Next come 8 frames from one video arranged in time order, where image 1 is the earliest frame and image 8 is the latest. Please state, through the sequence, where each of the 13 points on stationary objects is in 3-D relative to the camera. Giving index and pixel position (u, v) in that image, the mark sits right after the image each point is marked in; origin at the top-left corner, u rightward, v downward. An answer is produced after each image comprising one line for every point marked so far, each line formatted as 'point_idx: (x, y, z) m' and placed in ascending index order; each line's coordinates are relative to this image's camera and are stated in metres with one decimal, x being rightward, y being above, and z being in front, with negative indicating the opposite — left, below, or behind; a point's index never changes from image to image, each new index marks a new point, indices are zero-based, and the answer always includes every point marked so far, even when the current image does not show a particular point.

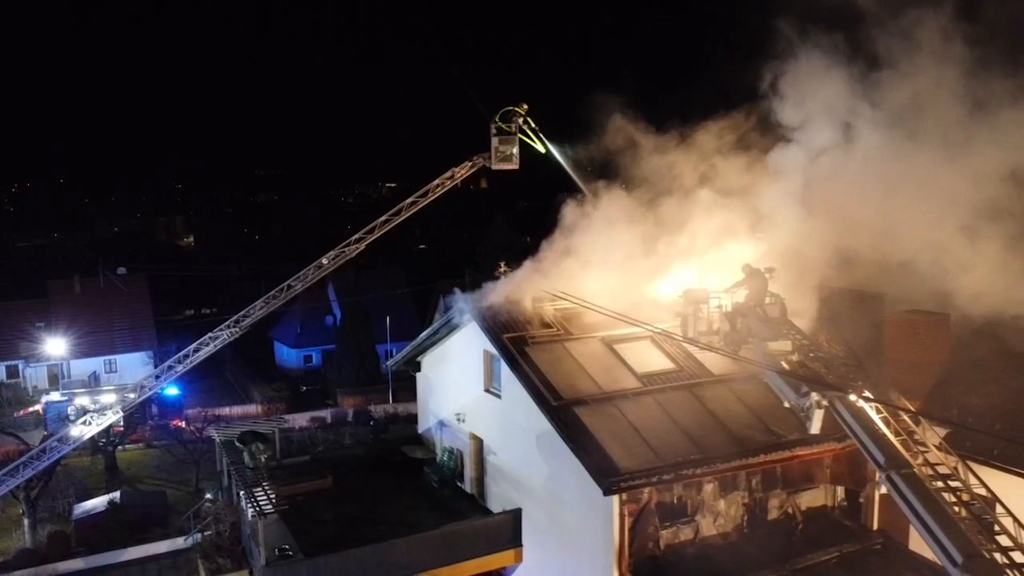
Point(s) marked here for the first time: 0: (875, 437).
0: (+3.9, -1.6, +7.2) m
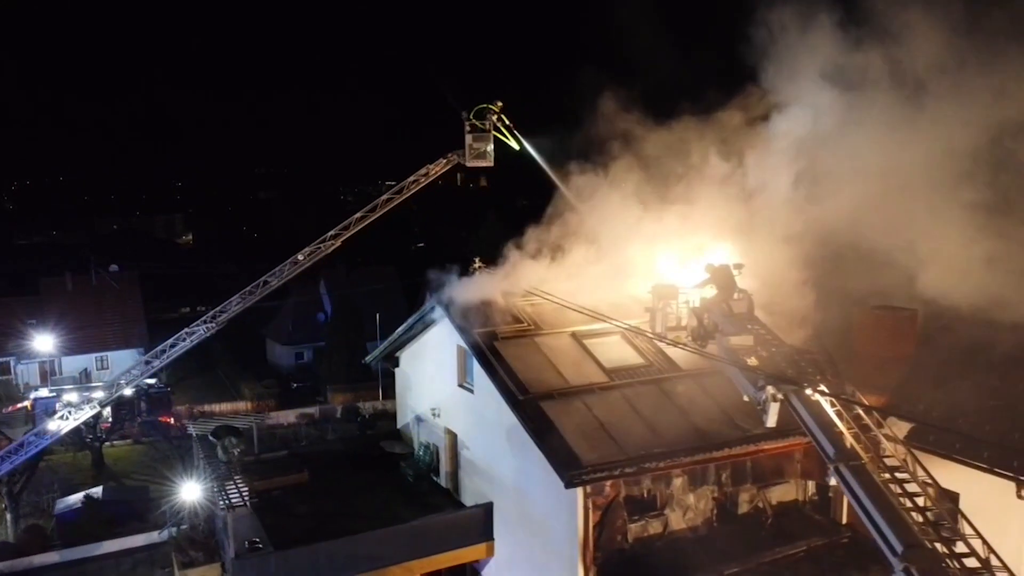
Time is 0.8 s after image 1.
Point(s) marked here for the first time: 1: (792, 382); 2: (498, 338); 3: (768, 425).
0: (+3.4, -1.5, +7.3) m
1: (+3.3, -1.1, +7.7) m
2: (-0.3, -0.8, +11.0) m
3: (+3.1, -1.7, +8.2) m
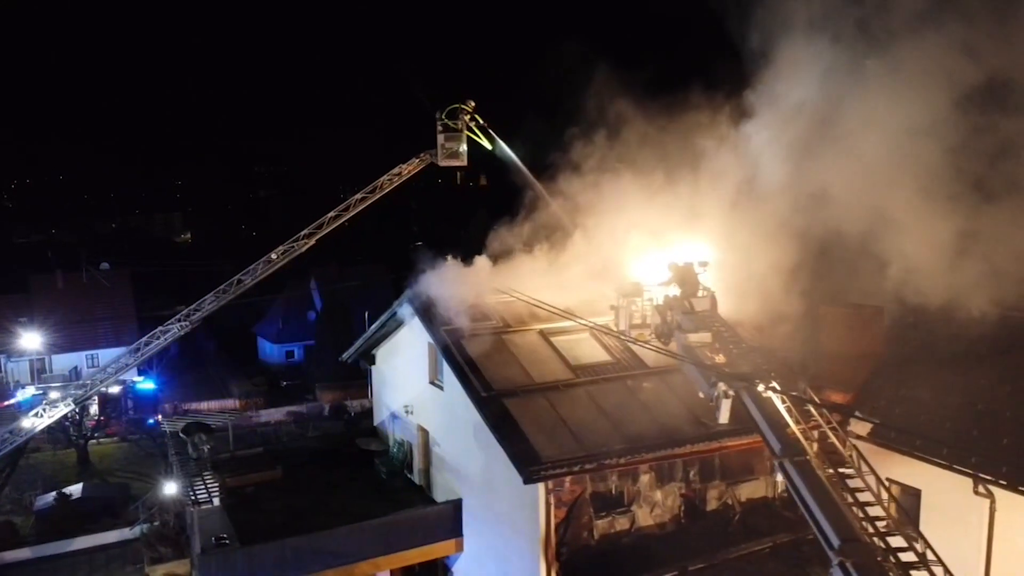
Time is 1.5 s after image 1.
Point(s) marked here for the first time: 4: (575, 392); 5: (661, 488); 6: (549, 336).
0: (+2.9, -1.5, +7.3) m
1: (+2.7, -1.1, +7.8) m
2: (-0.8, -0.8, +11.0) m
3: (+2.6, -1.7, +8.2) m
4: (+1.0, -1.6, +10.3) m
5: (+2.5, -3.4, +11.2) m
6: (+0.6, -0.8, +11.5) m
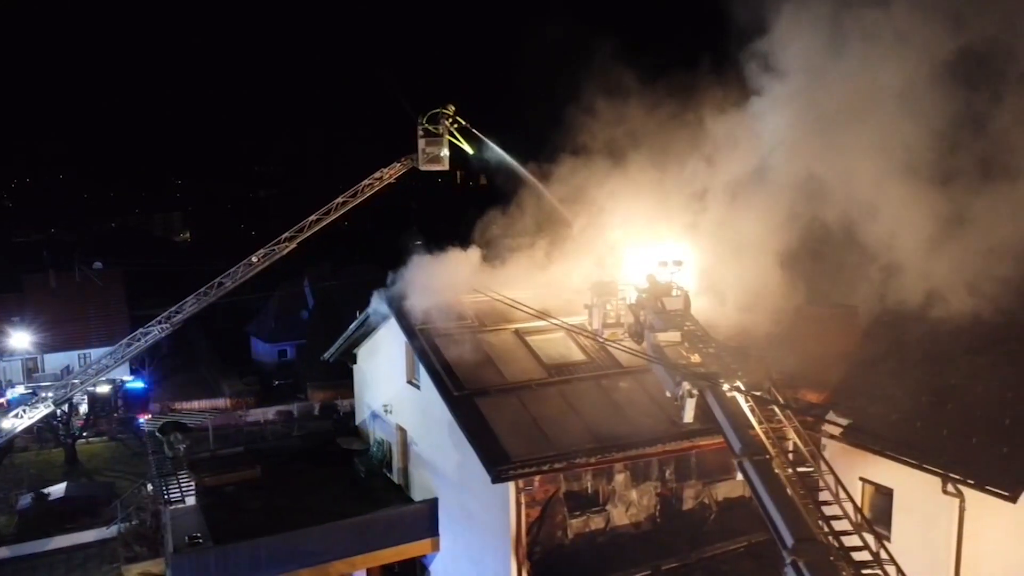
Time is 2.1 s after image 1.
0: (+2.5, -1.5, +7.3) m
1: (+2.3, -1.1, +7.8) m
2: (-1.2, -0.8, +11.0) m
3: (+2.1, -1.6, +8.2) m
4: (+0.6, -1.6, +10.3) m
5: (+2.1, -3.4, +11.2) m
6: (+0.2, -0.8, +11.5) m
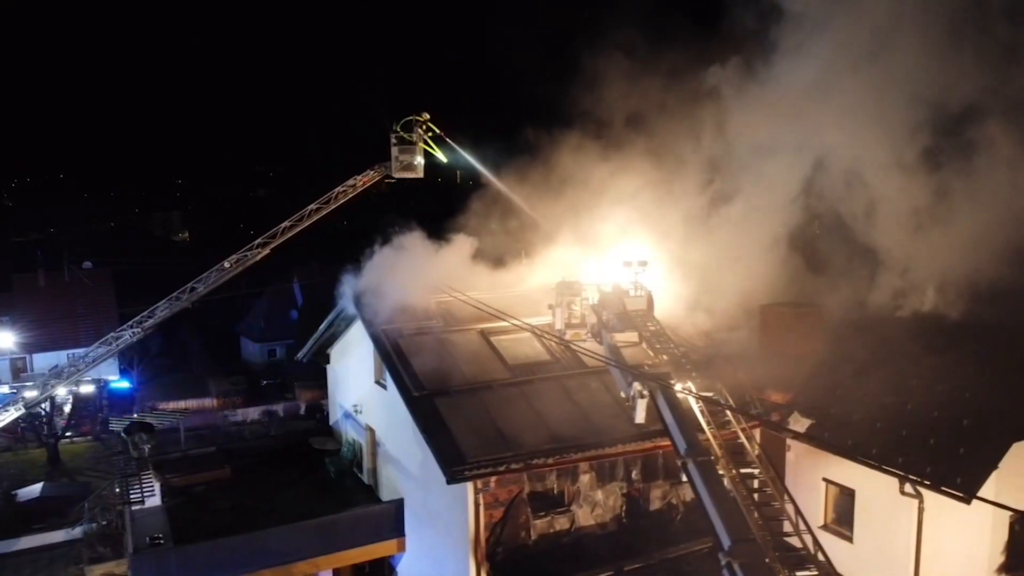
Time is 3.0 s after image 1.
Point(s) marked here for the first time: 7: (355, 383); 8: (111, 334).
0: (+1.9, -1.5, +7.3) m
1: (+1.7, -1.1, +7.8) m
2: (-1.8, -0.8, +11.0) m
3: (+1.6, -1.6, +8.2) m
4: (0.0, -1.6, +10.3) m
5: (+1.5, -3.4, +11.2) m
6: (-0.4, -0.8, +11.4) m
7: (-3.1, -1.9, +13.3) m
8: (-9.2, -1.0, +15.2) m
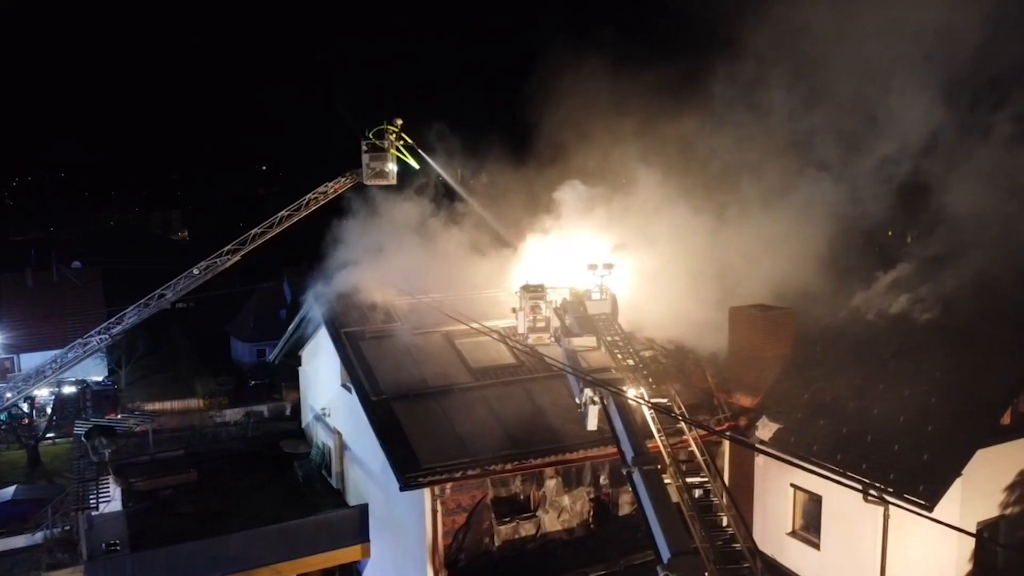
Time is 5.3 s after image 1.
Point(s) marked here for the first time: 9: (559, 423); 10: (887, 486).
0: (+1.3, -1.6, +7.1) m
1: (+1.1, -1.1, +7.6) m
2: (-2.4, -0.8, +10.8) m
3: (+1.0, -1.7, +8.0) m
4: (-0.6, -1.6, +10.1) m
5: (+0.9, -3.4, +11.0) m
6: (-1.0, -0.9, +11.3) m
7: (-3.7, -1.9, +13.2) m
8: (-9.8, -1.0, +15.1) m
9: (+0.7, -2.0, +9.8) m
10: (+4.7, -2.5, +8.3) m
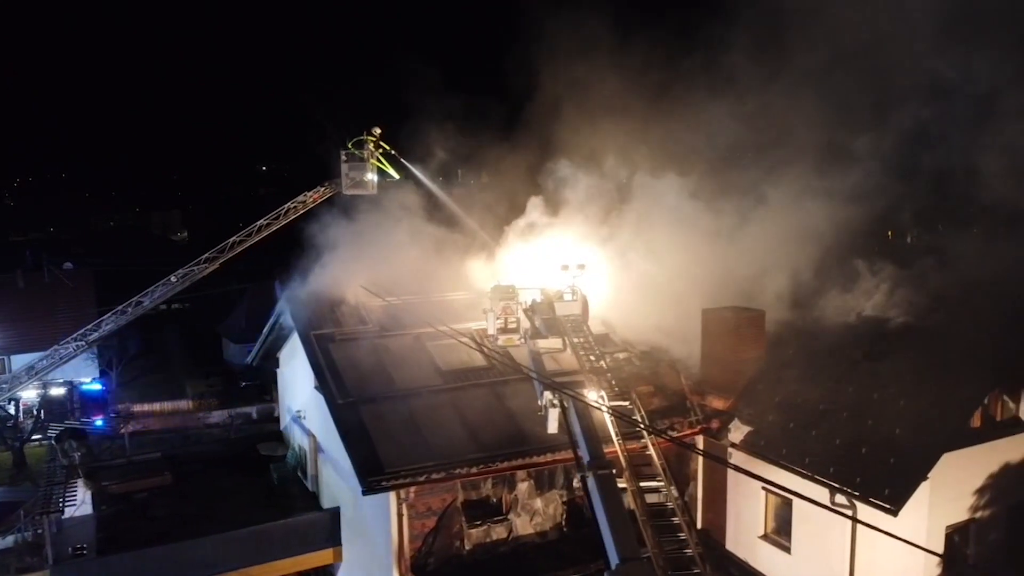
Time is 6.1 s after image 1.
0: (+0.8, -1.6, +7.1) m
1: (+0.7, -1.1, +7.5) m
2: (-2.9, -0.8, +10.8) m
3: (+0.5, -1.7, +8.0) m
4: (-1.1, -1.7, +10.0) m
5: (+0.5, -3.4, +10.9) m
6: (-1.4, -0.9, +11.2) m
7: (-4.2, -2.0, +13.1) m
8: (-10.2, -1.1, +15.0) m
9: (+0.2, -2.0, +9.7) m
10: (+4.2, -2.5, +8.2) m
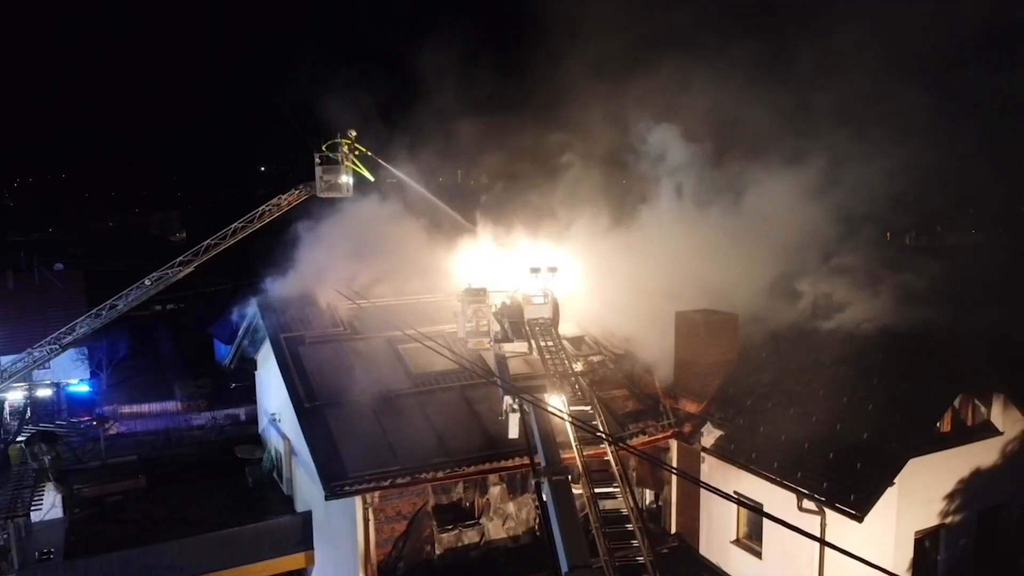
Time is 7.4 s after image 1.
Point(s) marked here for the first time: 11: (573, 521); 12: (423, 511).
0: (+0.4, -1.6, +7.0) m
1: (+0.2, -1.2, +7.5) m
2: (-3.3, -0.9, +10.7) m
3: (+0.1, -1.8, +7.9) m
4: (-1.5, -1.7, +10.0) m
5: (0.0, -3.5, +10.9) m
6: (-1.9, -0.9, +11.1) m
7: (-4.6, -2.0, +13.0) m
8: (-10.7, -1.1, +14.9) m
9: (-0.2, -2.1, +9.7) m
10: (+3.8, -2.5, +8.2) m
11: (+0.6, -2.2, +6.2) m
12: (-1.4, -3.4, +10.1) m
